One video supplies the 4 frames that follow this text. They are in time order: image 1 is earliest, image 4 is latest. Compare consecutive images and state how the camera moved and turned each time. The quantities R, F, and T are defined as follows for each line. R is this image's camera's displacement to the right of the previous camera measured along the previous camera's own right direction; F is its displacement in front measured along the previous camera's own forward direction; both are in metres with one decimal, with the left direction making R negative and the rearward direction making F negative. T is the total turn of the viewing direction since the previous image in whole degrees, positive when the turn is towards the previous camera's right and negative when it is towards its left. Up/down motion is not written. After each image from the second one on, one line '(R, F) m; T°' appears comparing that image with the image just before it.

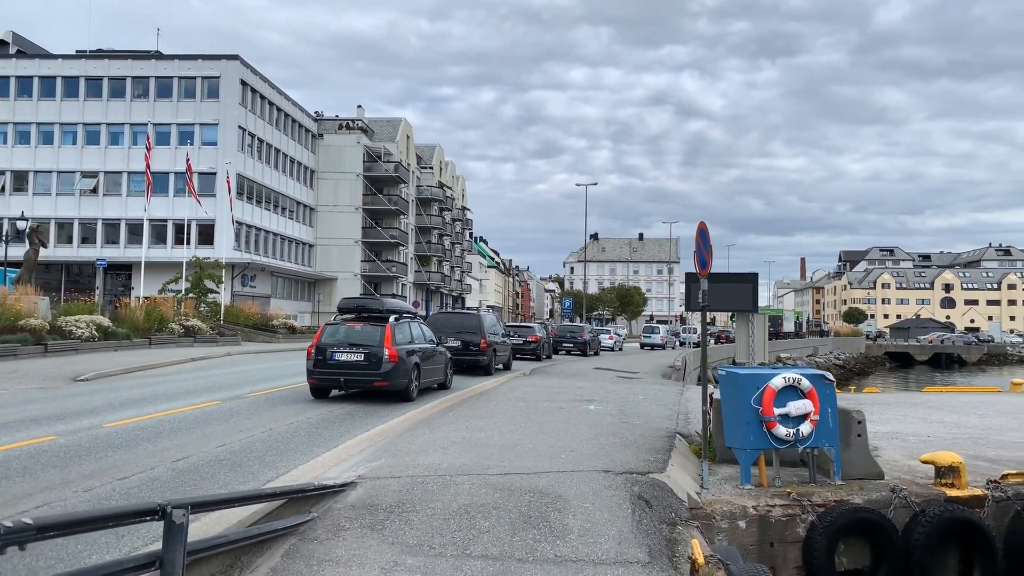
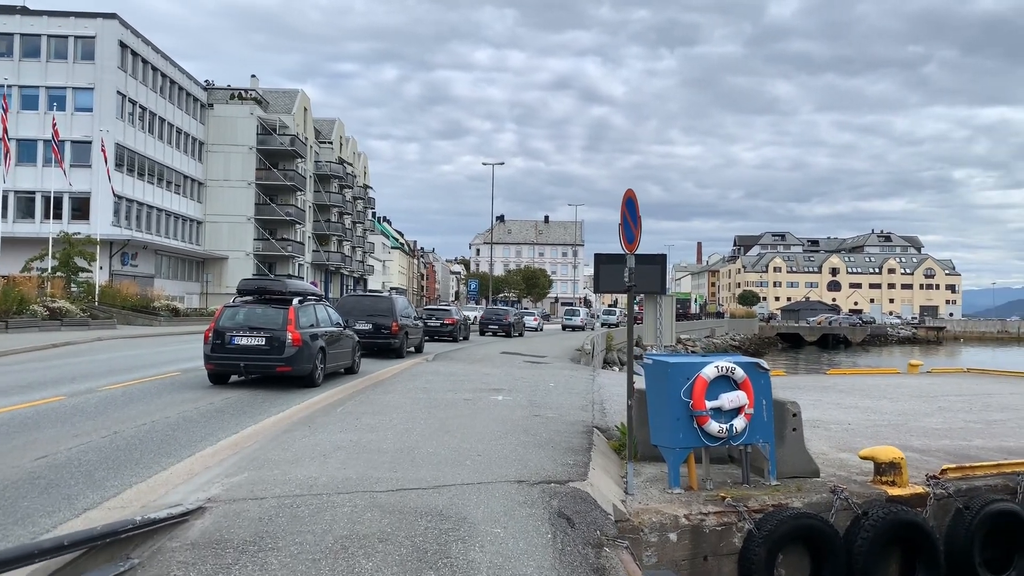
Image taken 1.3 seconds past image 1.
(+0.1, +1.2) m; +7°
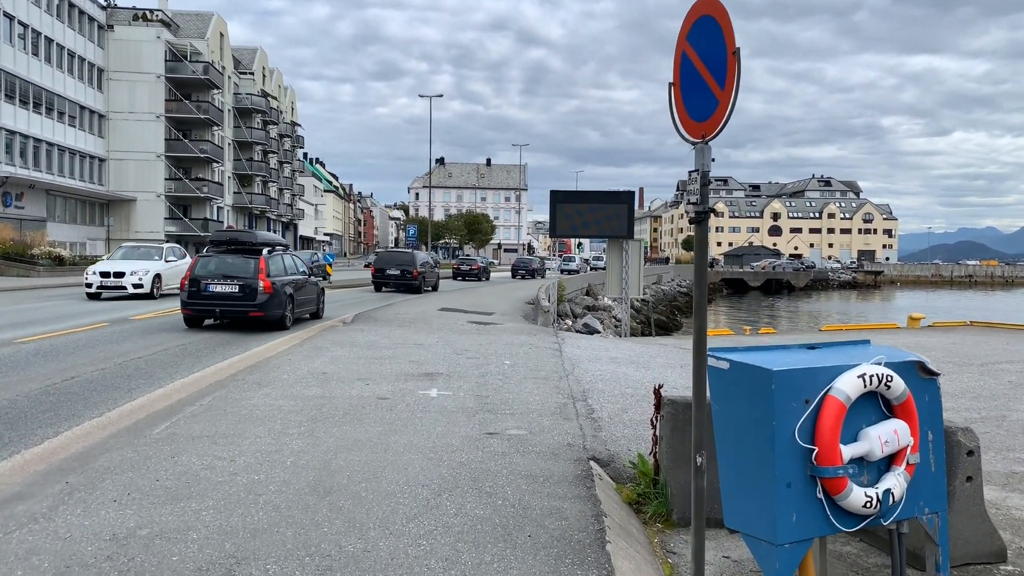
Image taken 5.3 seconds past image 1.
(0.0, +3.6) m; +5°
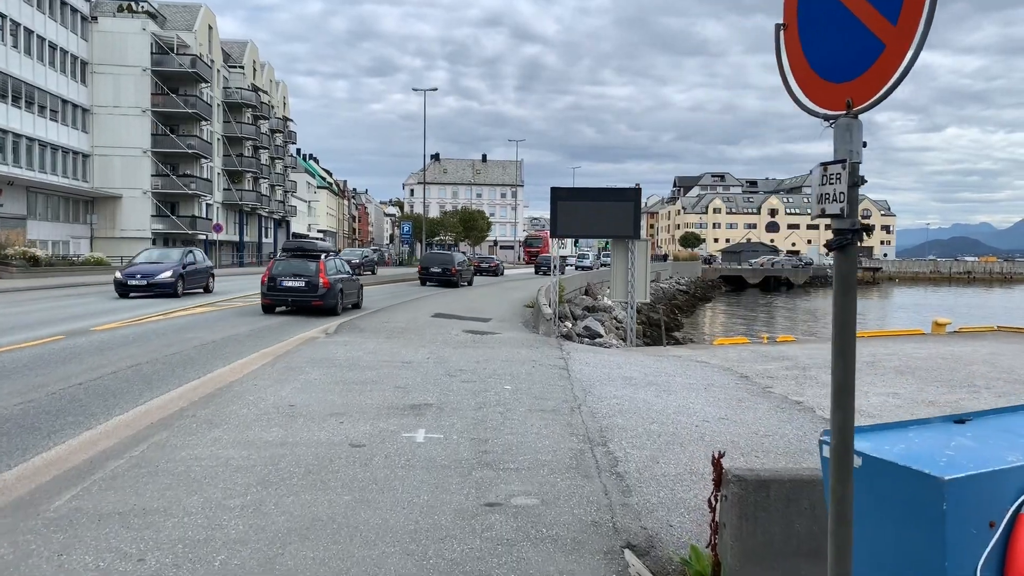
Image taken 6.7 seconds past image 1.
(-0.1, +1.2) m; 0°
